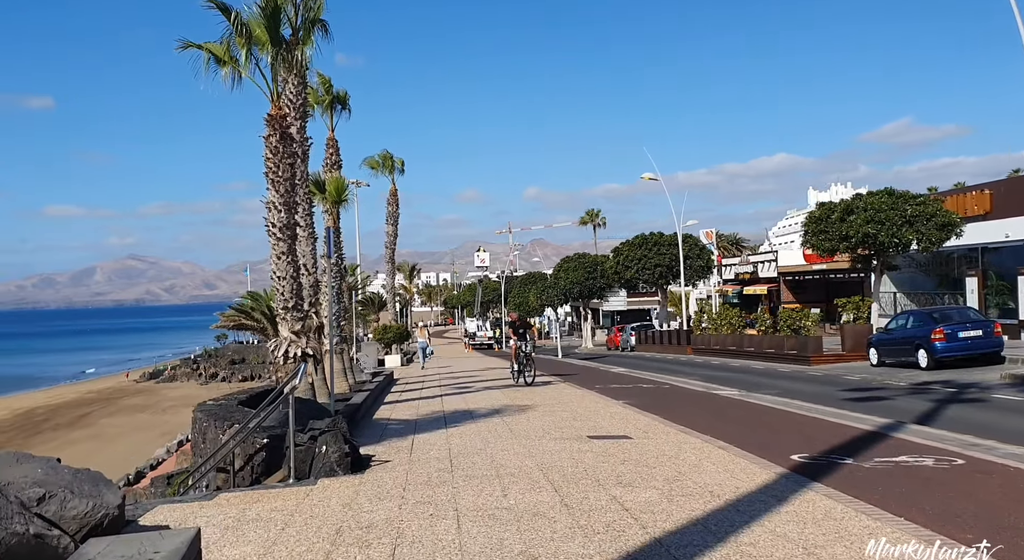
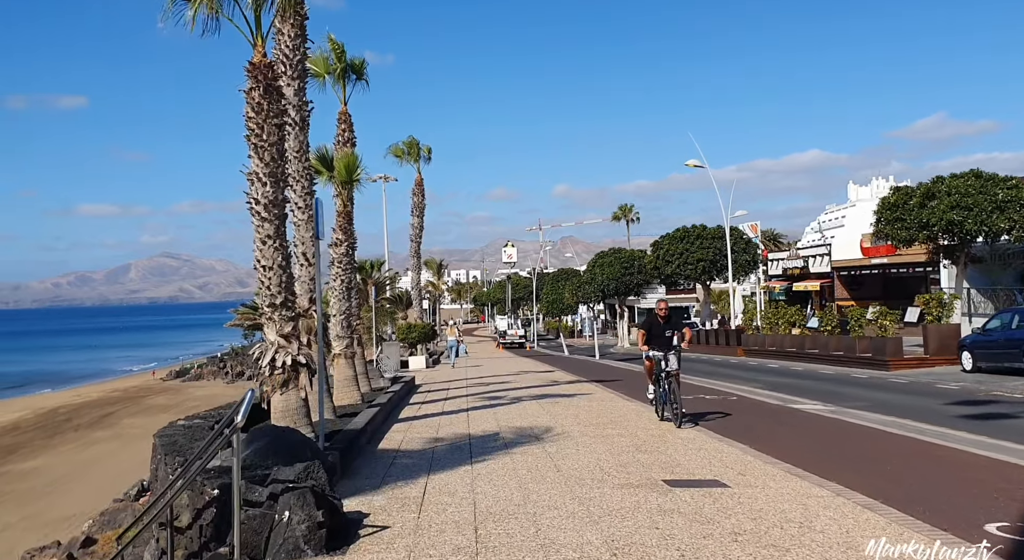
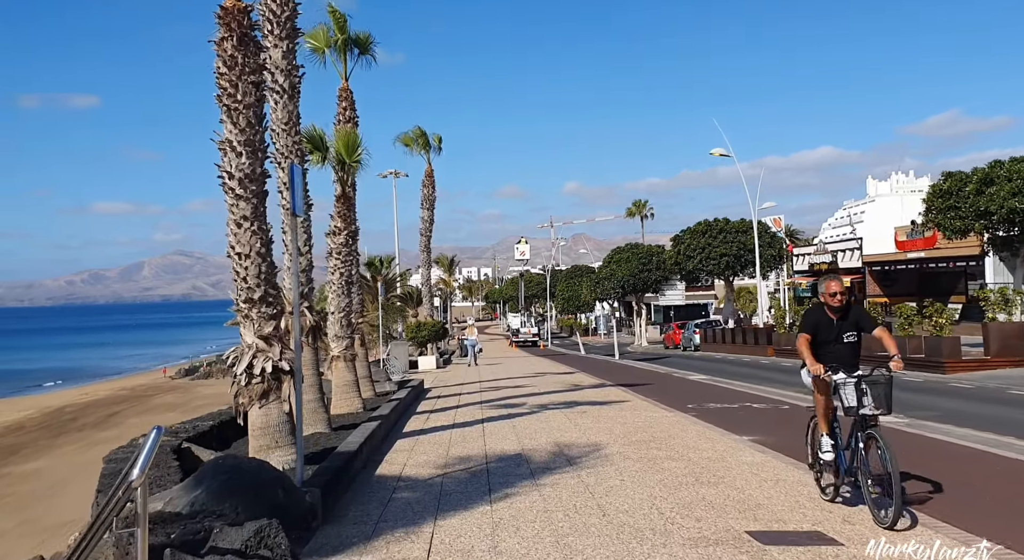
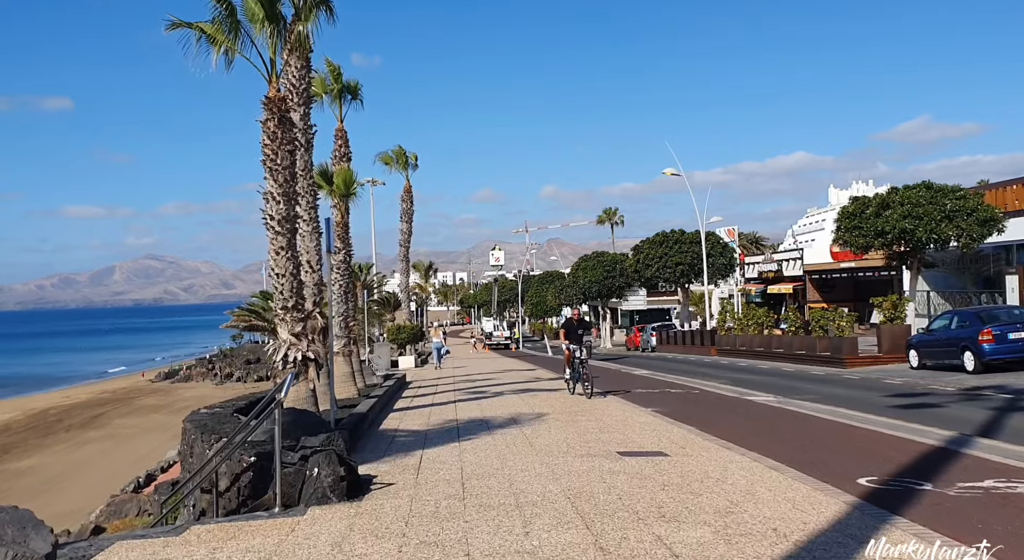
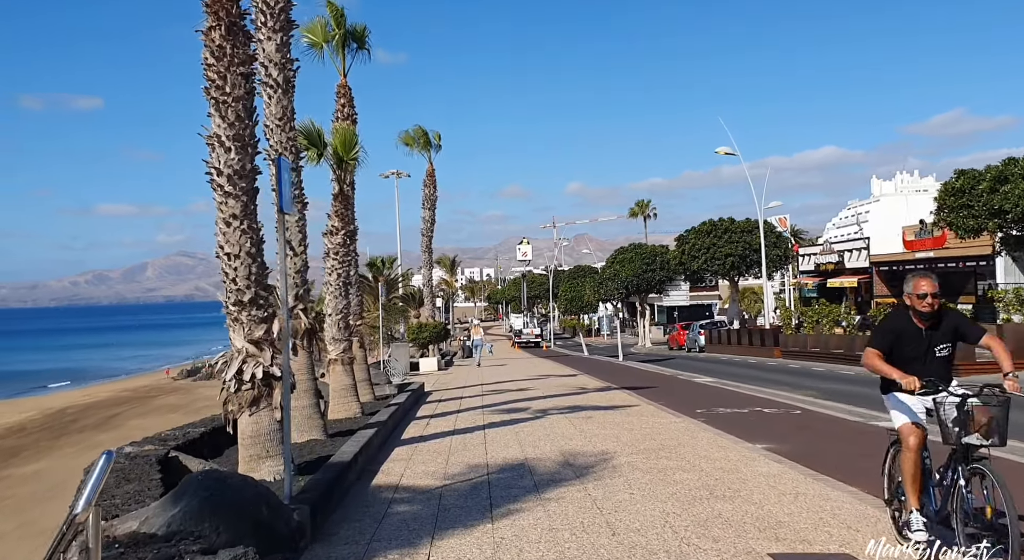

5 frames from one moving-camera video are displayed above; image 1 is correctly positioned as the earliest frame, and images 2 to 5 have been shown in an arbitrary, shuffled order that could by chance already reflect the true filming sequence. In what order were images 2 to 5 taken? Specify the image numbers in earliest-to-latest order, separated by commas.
4, 2, 3, 5
